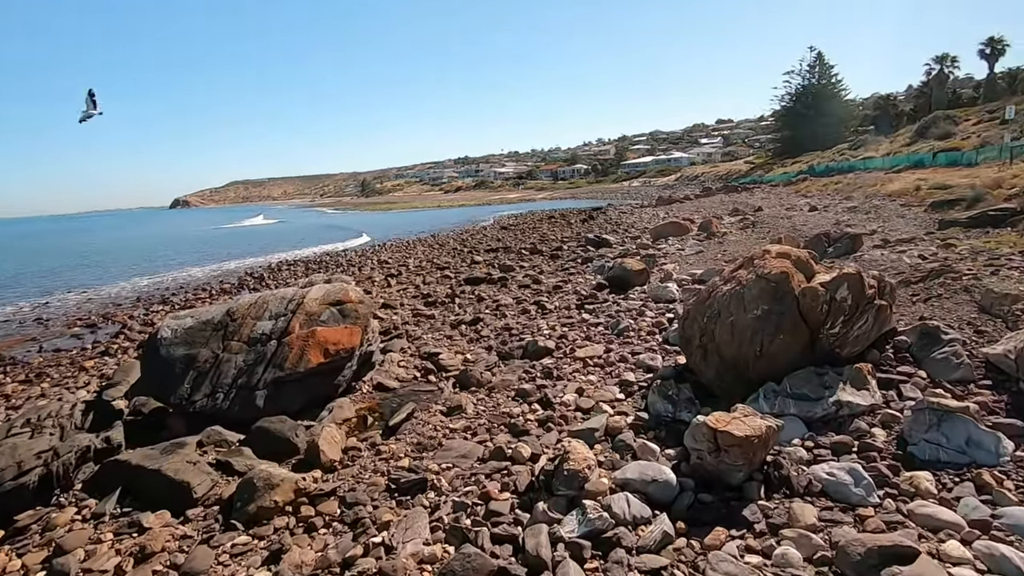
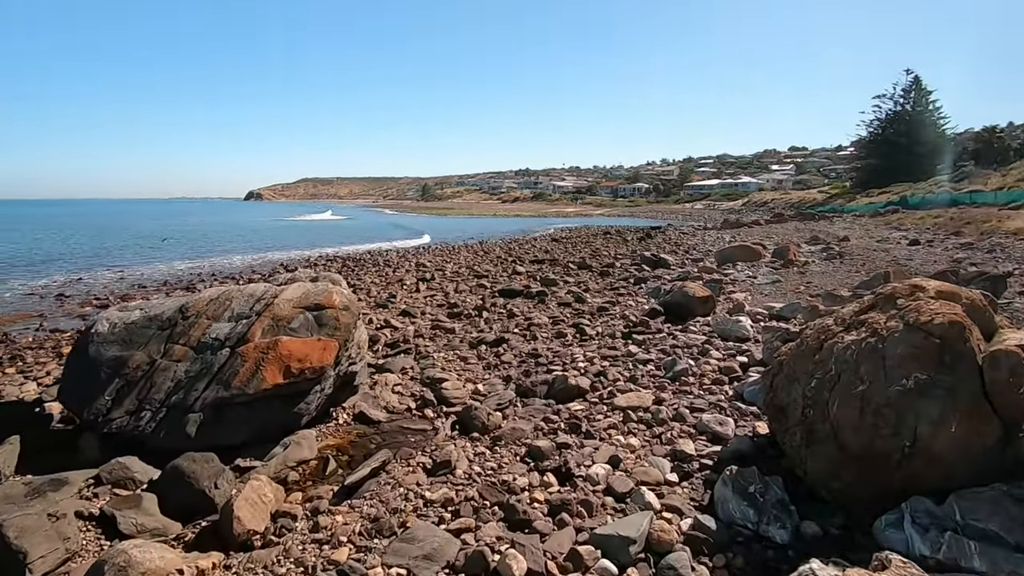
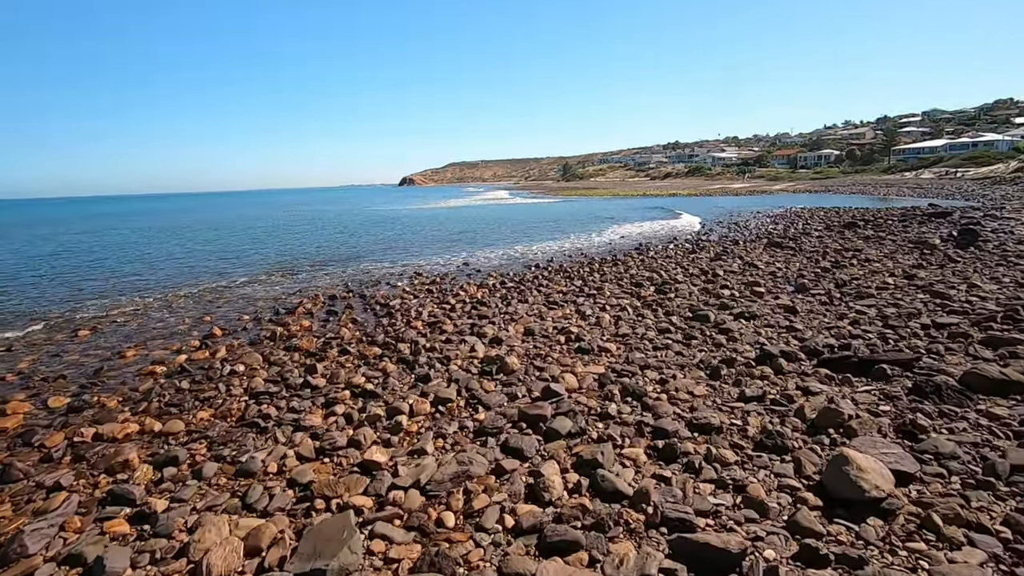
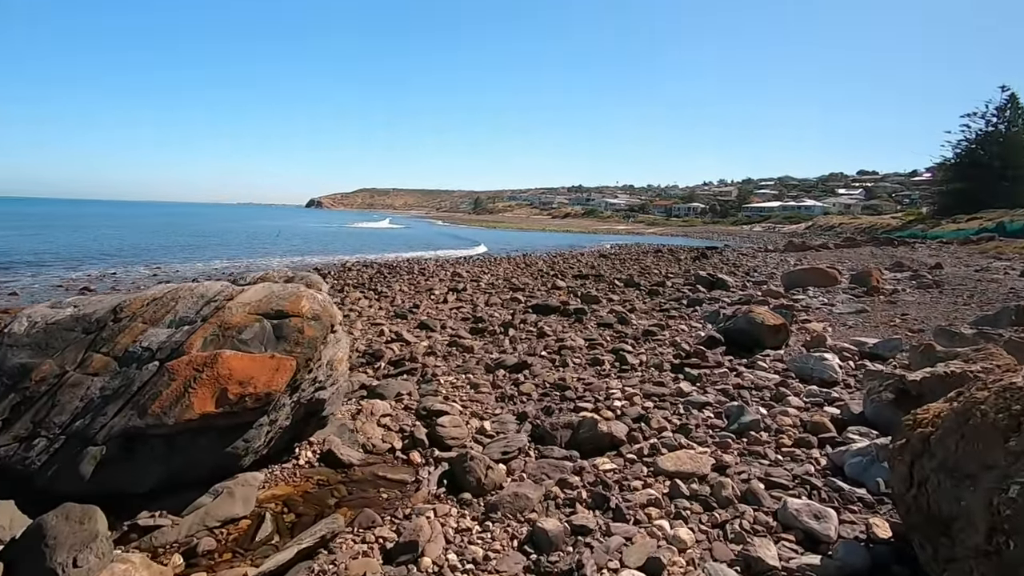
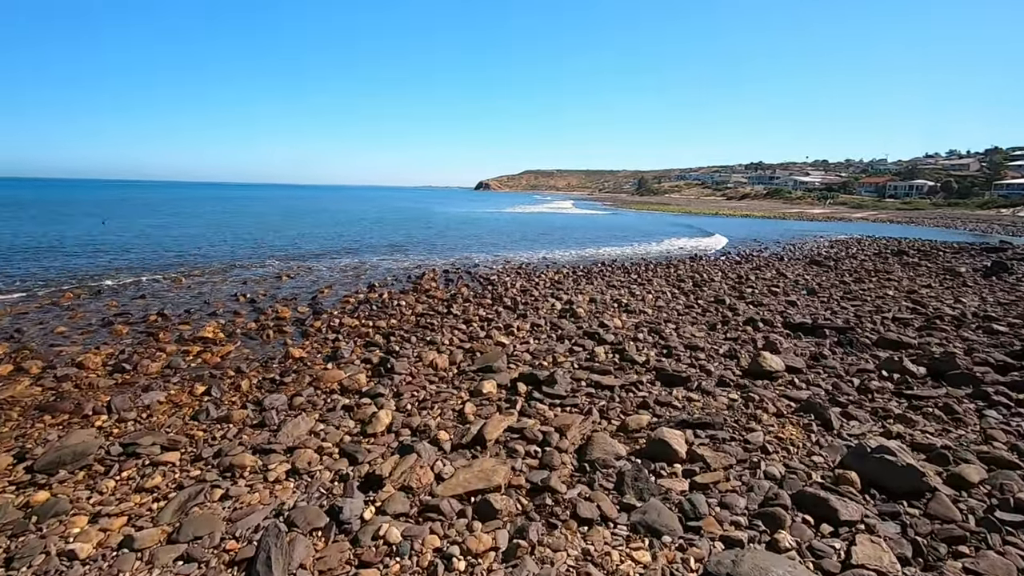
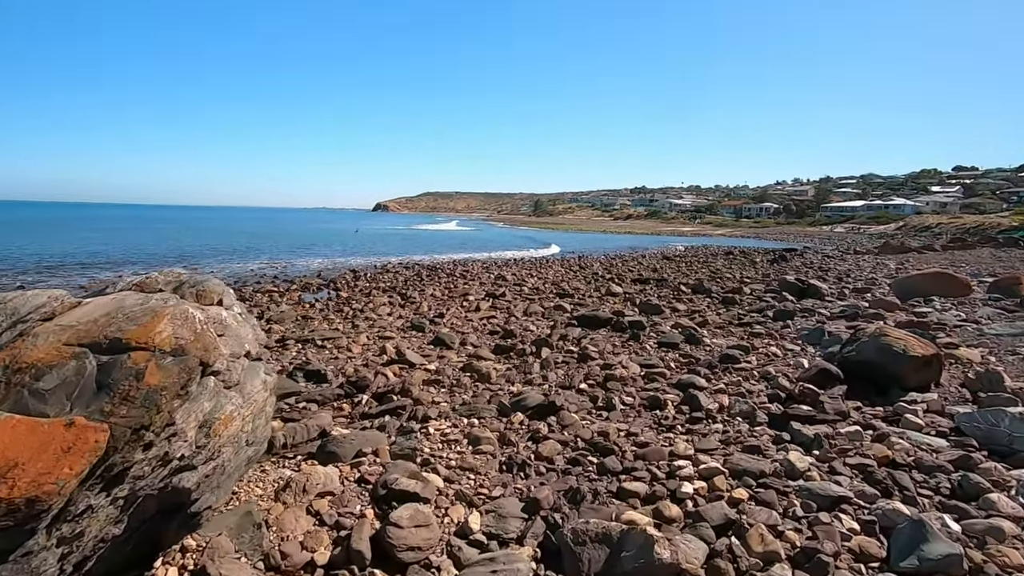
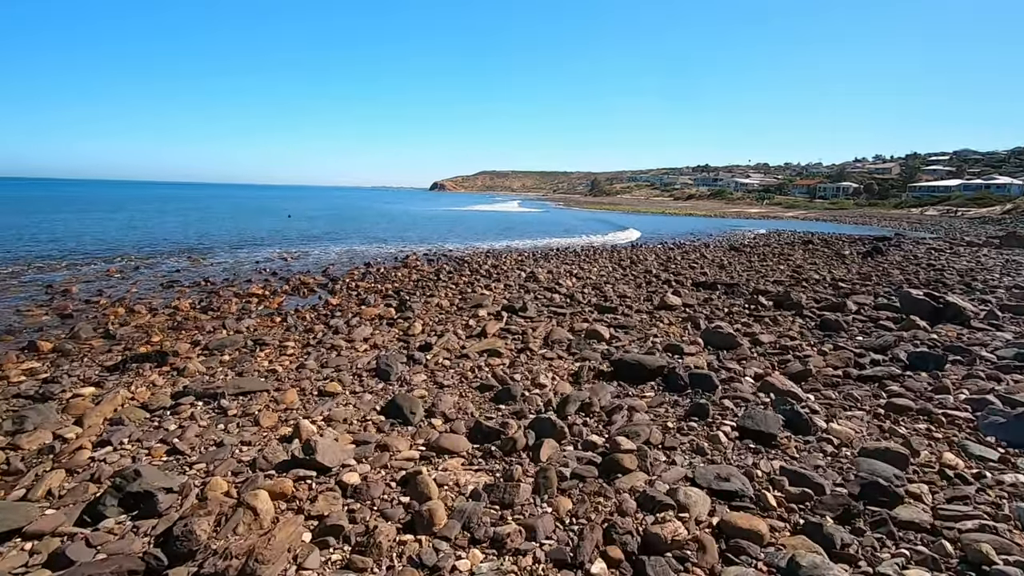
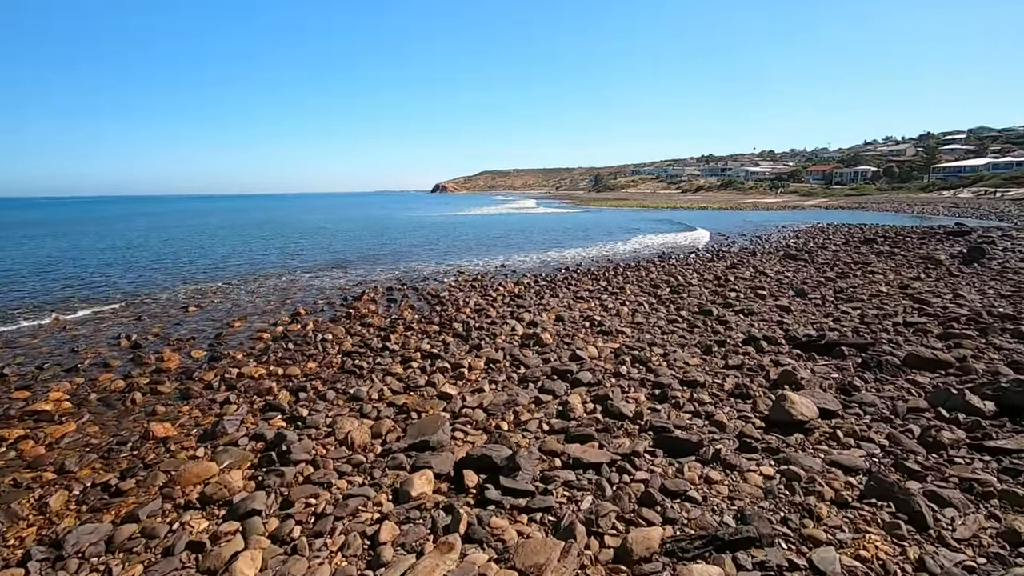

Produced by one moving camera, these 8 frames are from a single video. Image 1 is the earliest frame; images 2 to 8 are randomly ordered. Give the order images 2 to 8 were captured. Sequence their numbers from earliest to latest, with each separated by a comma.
2, 4, 6, 7, 5, 8, 3
